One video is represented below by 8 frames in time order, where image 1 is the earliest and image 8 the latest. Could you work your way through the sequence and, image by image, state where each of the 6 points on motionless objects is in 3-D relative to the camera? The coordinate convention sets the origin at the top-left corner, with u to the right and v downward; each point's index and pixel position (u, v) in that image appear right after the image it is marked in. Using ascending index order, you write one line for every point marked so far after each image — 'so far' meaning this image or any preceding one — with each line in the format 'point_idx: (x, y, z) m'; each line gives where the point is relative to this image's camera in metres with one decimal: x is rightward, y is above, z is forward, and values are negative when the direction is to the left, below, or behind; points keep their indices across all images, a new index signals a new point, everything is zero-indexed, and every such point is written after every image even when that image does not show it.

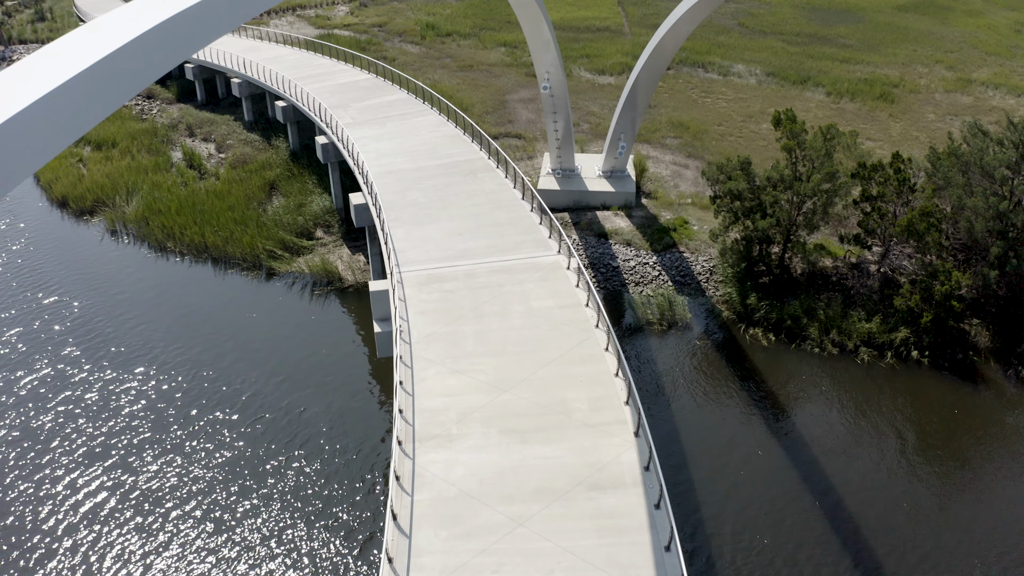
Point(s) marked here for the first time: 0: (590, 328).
0: (+1.1, -0.6, +9.9) m
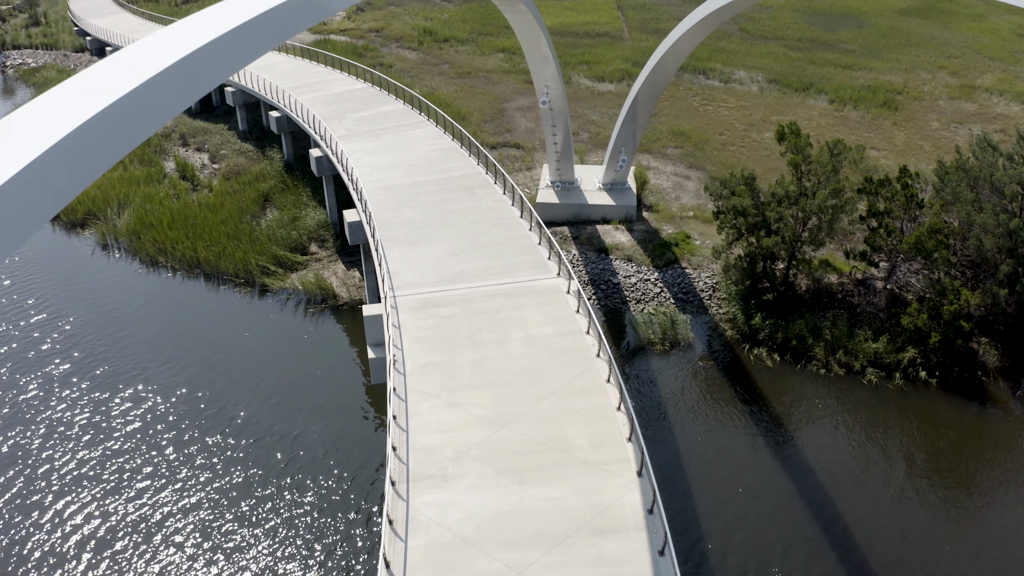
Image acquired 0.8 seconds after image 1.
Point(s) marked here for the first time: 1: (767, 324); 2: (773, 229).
0: (+1.0, -0.9, +9.6) m
1: (+5.0, -0.7, +14.3) m
2: (+5.1, +1.2, +14.0) m
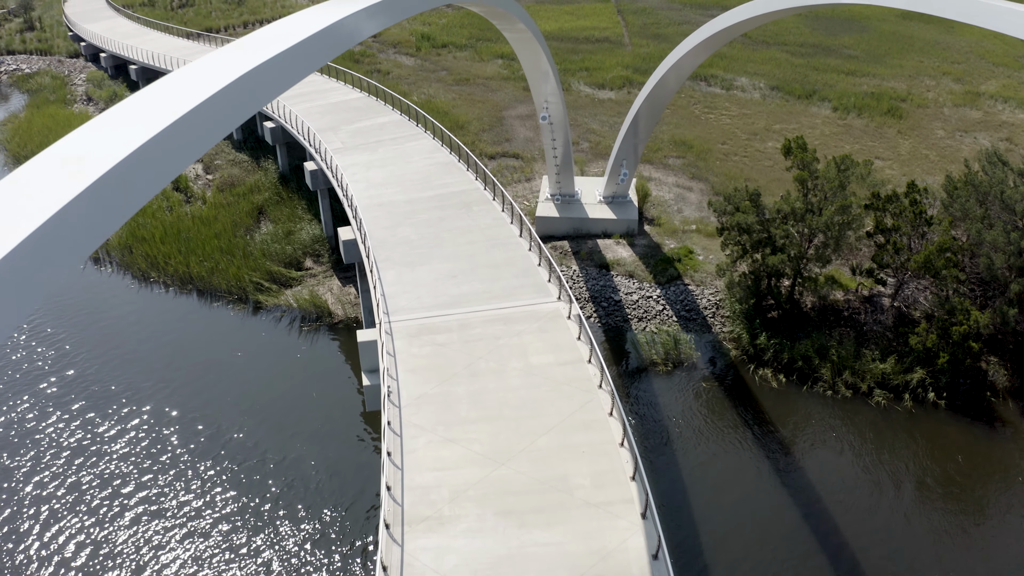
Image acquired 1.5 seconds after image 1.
0: (+1.0, -1.3, +9.2) m
1: (+5.0, -1.1, +14.0) m
2: (+5.1, +0.8, +13.7) m
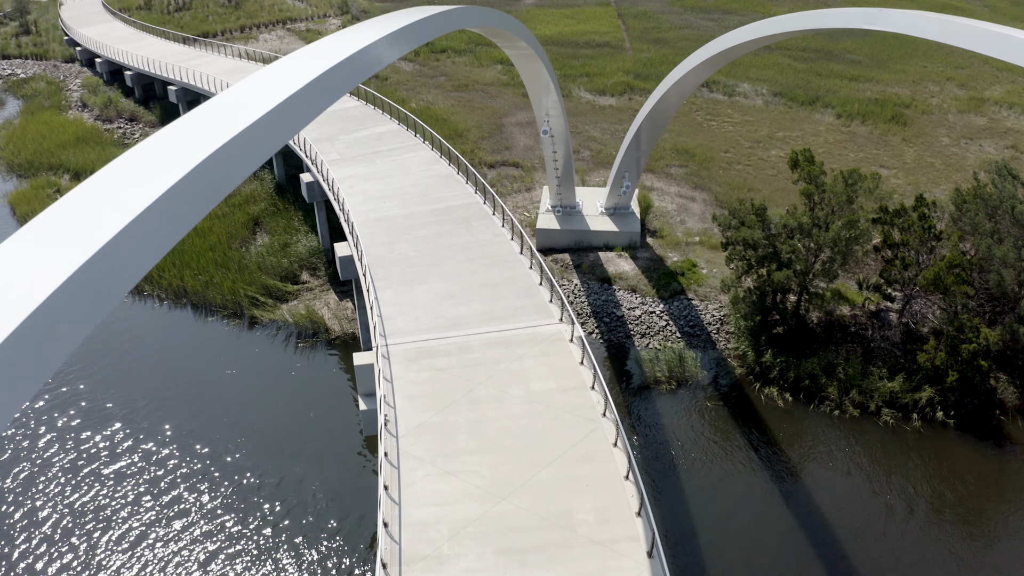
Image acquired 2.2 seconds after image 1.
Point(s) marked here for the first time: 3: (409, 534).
0: (+1.0, -1.6, +8.9) m
1: (+5.0, -1.4, +13.7) m
2: (+5.1, +0.5, +13.4) m
3: (-1.1, -2.6, +7.6) m
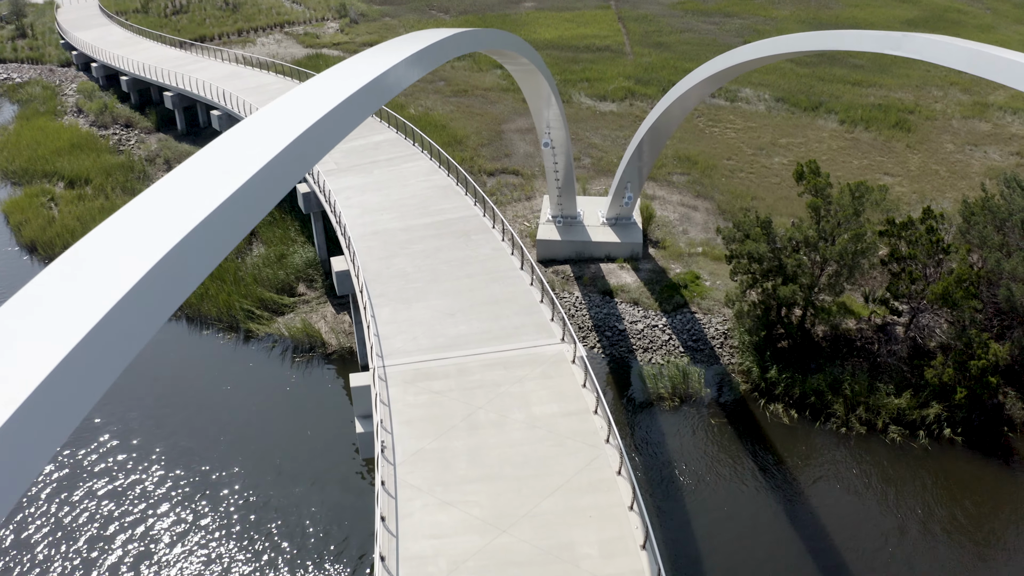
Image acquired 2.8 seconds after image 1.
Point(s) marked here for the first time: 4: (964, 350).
0: (+1.1, -1.9, +8.7) m
1: (+5.0, -1.7, +13.5) m
2: (+5.1, +0.2, +13.2) m
3: (-1.1, -2.9, +7.3) m
4: (+8.0, -1.1, +12.7) m
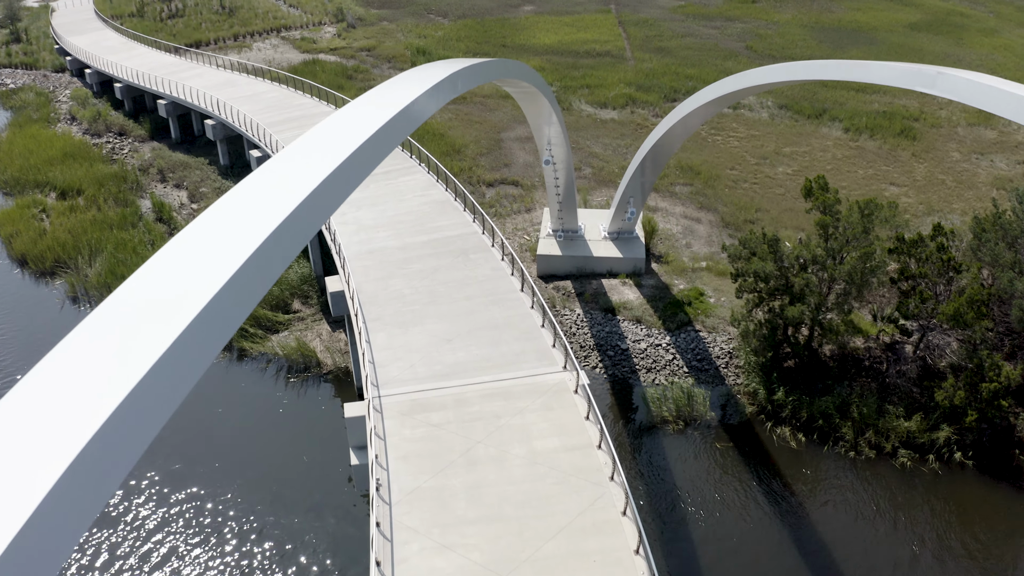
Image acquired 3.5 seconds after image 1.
0: (+1.1, -2.2, +8.4) m
1: (+5.0, -2.0, +13.1) m
2: (+5.1, -0.1, +12.8) m
3: (-1.1, -3.2, +7.0) m
4: (+8.0, -1.4, +12.4) m
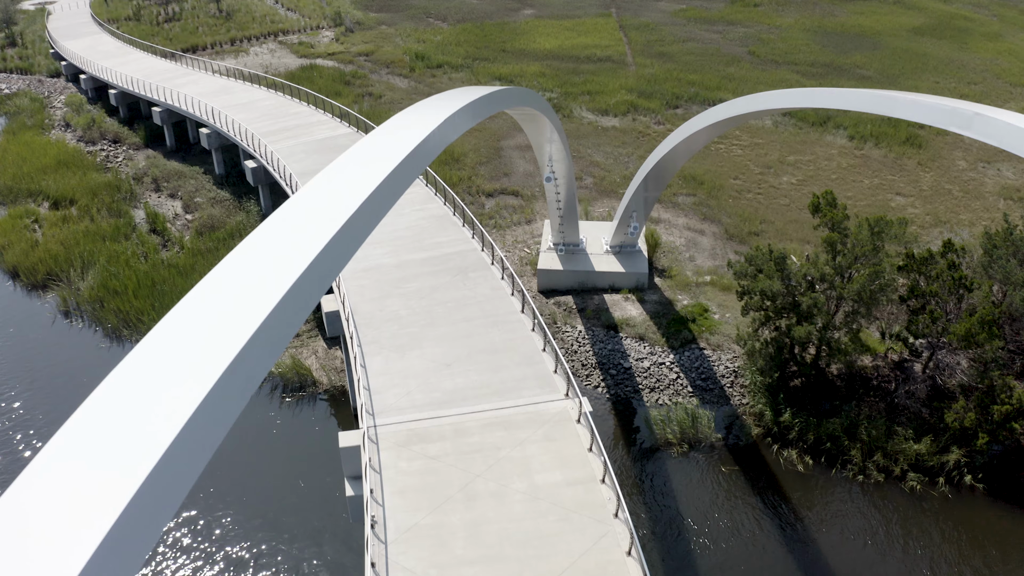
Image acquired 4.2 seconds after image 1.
0: (+1.1, -2.6, +8.0) m
1: (+5.0, -2.3, +12.8) m
2: (+5.1, -0.5, +12.5) m
3: (-1.1, -3.6, +6.7) m
4: (+8.0, -1.8, +12.1) m
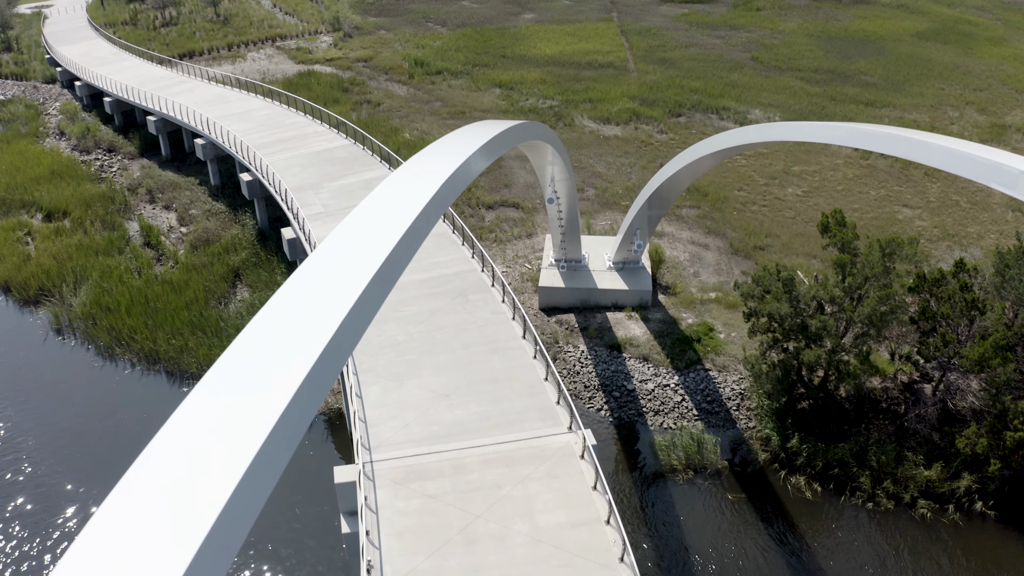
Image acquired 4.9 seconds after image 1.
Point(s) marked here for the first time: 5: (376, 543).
0: (+1.1, -2.9, +7.7) m
1: (+5.1, -2.7, +12.5) m
2: (+5.1, -0.8, +12.2) m
3: (-1.0, -3.9, +6.4) m
4: (+8.0, -2.1, +11.8) m
5: (-1.5, -2.8, +7.9) m
